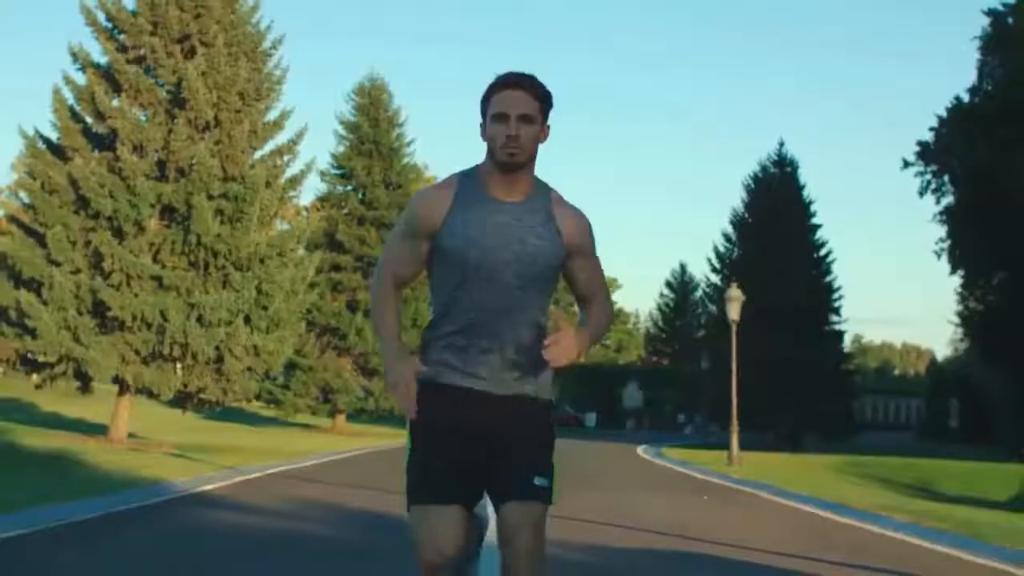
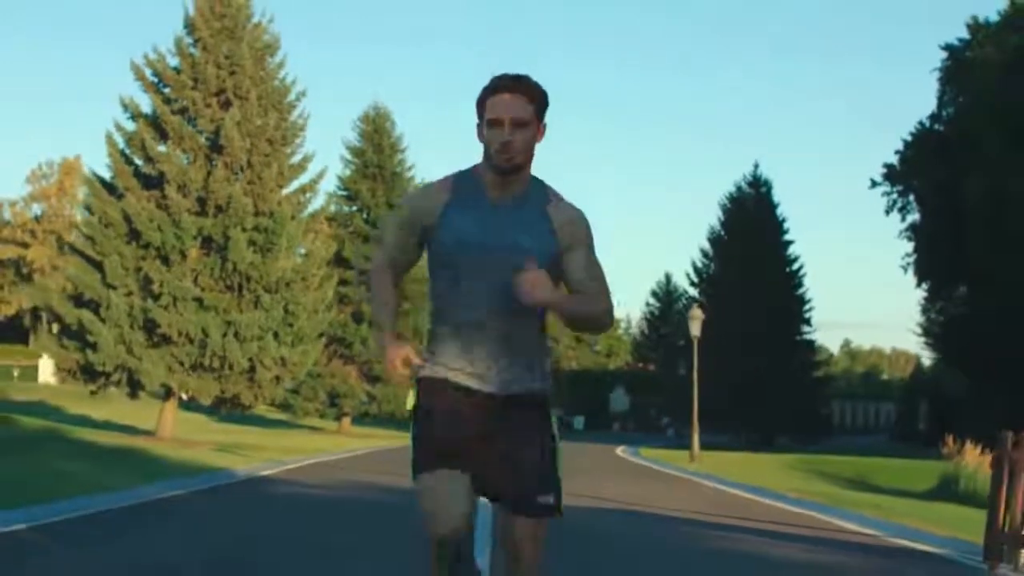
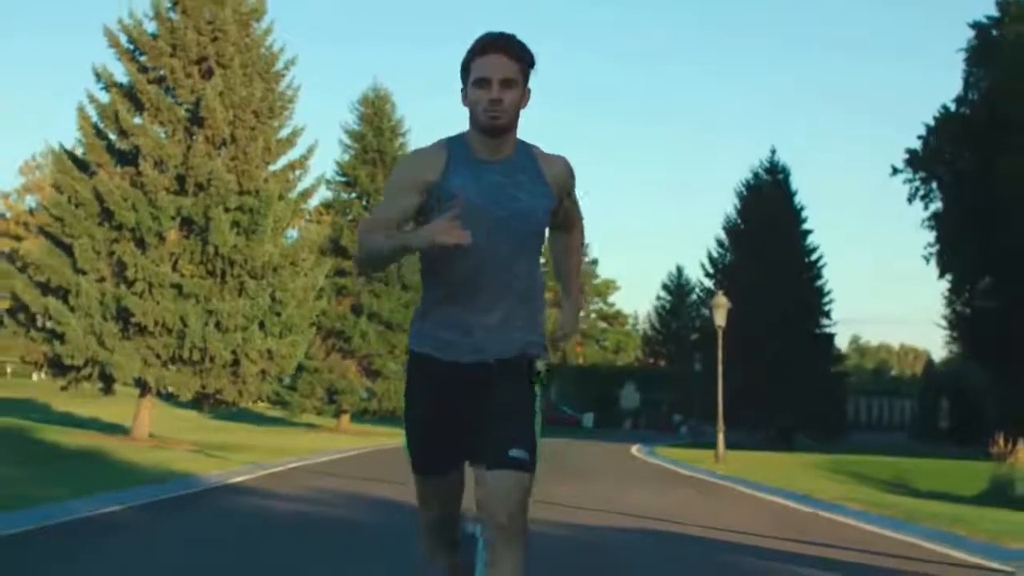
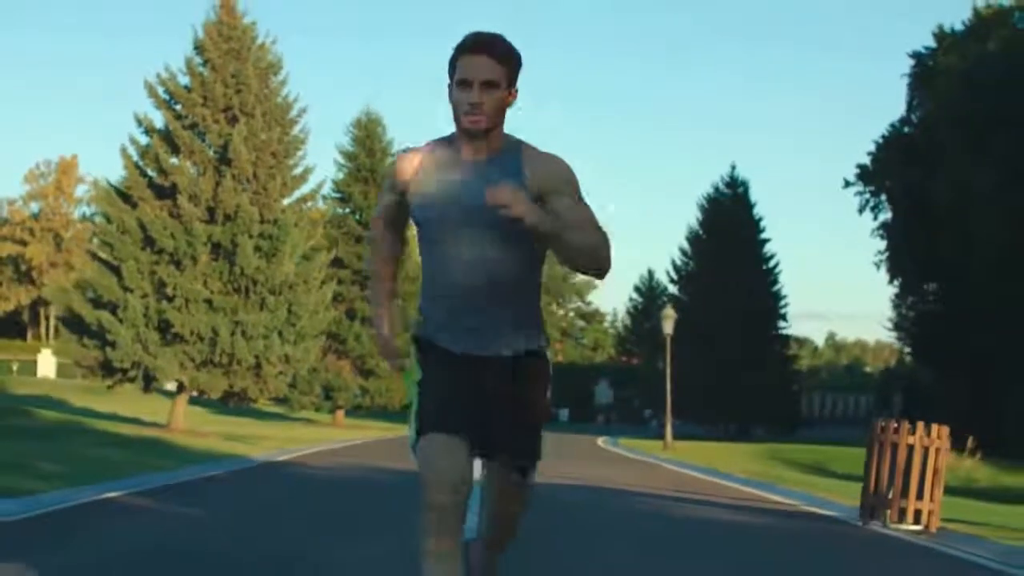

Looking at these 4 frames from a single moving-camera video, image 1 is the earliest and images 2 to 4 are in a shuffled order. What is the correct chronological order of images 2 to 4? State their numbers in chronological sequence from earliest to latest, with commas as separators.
3, 2, 4
